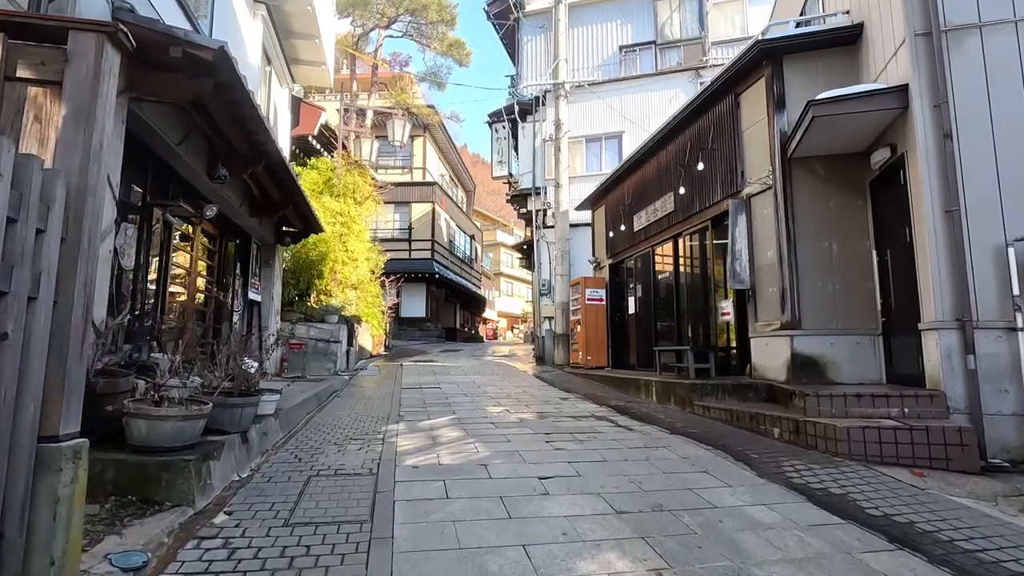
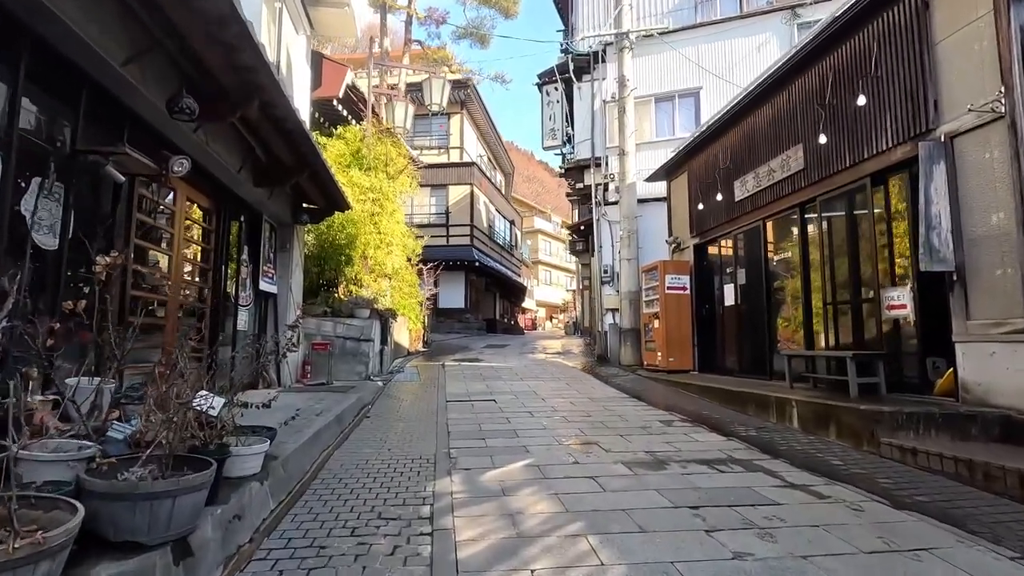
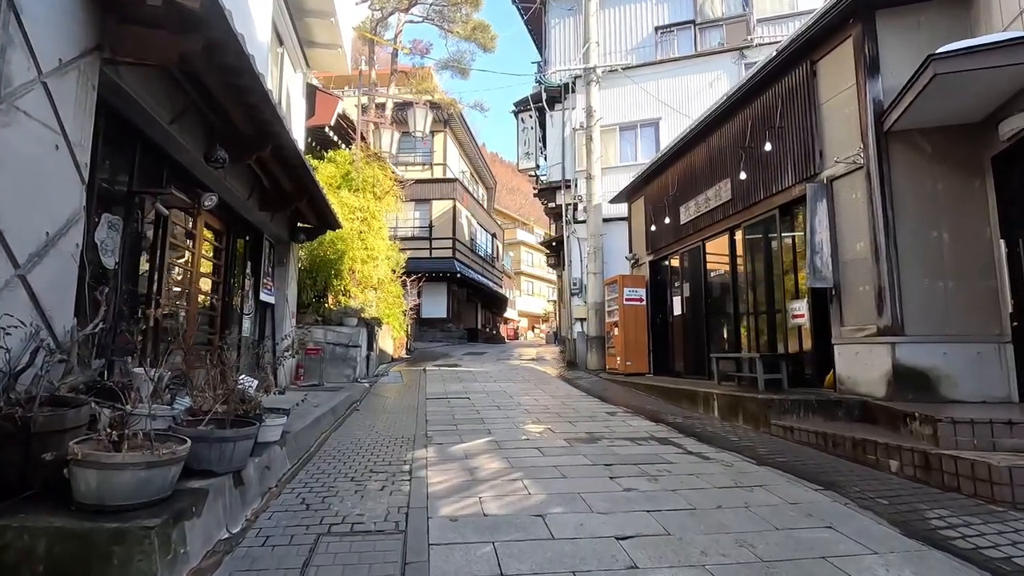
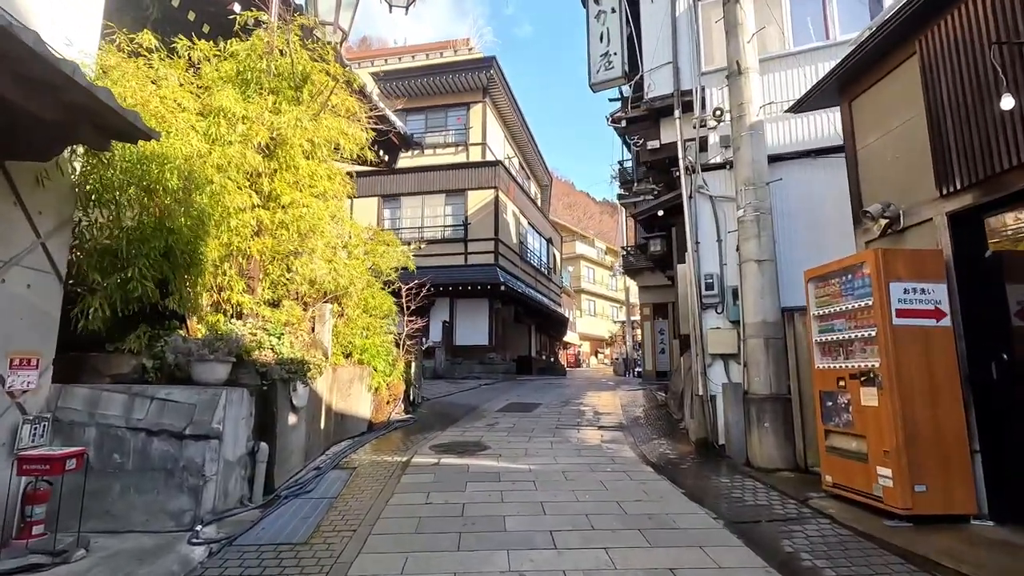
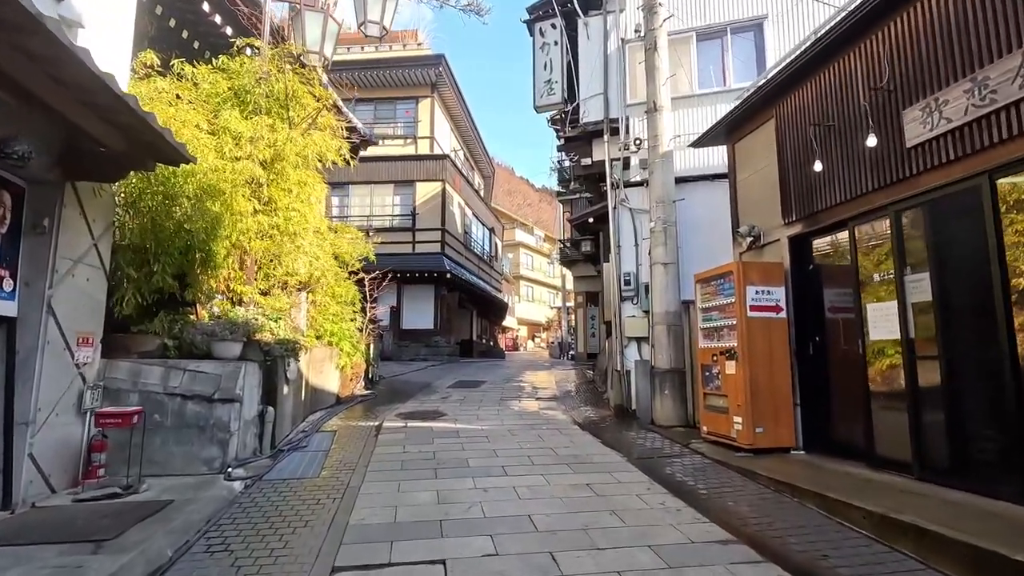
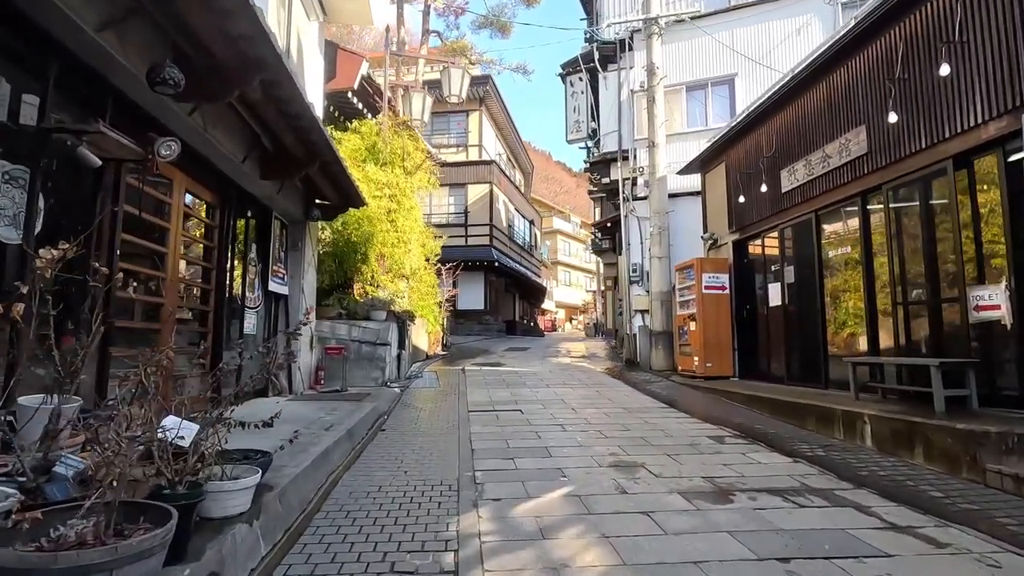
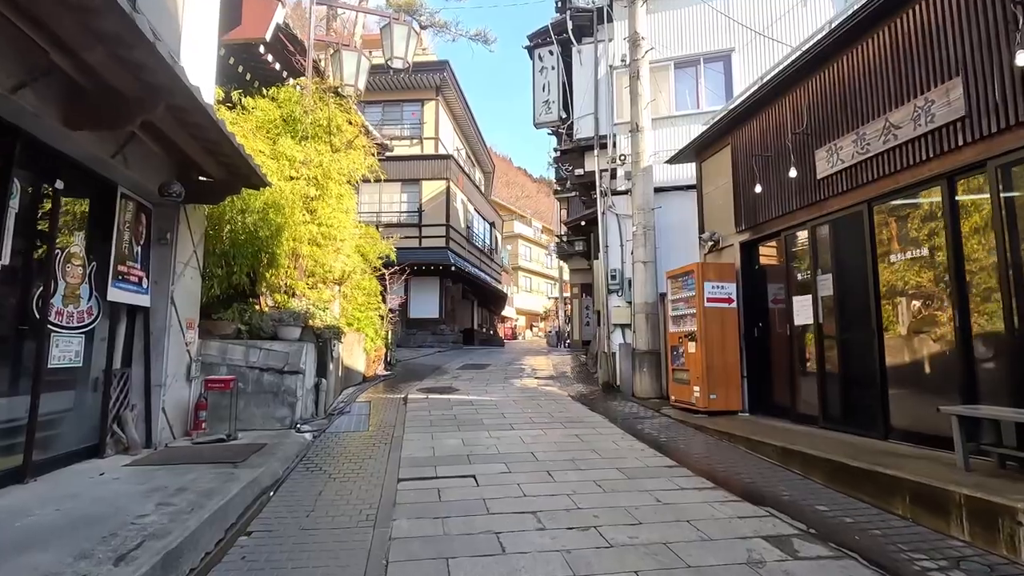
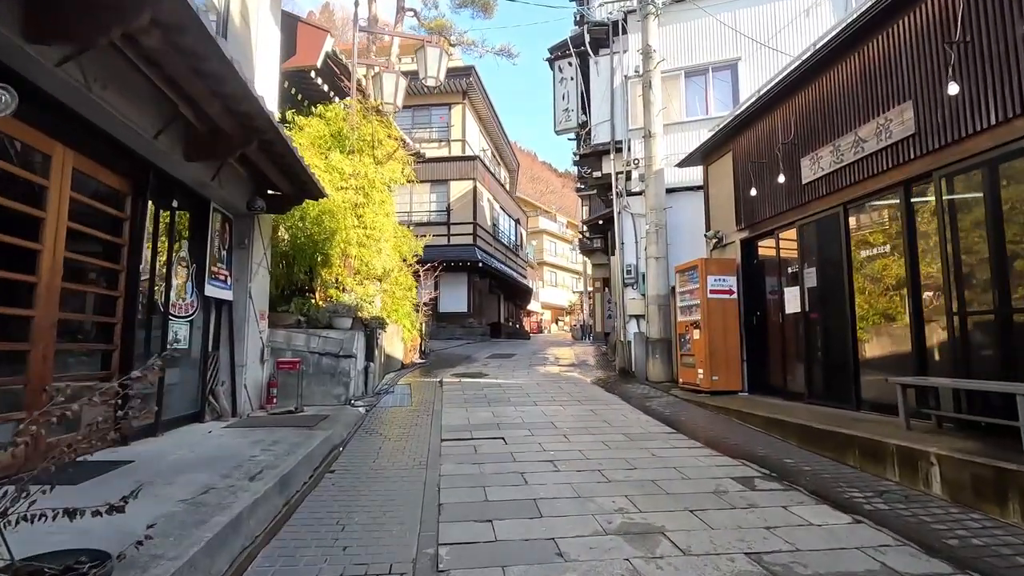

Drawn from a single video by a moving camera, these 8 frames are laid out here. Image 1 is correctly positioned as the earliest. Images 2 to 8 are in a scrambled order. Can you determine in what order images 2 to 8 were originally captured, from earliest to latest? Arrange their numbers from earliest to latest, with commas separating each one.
3, 2, 6, 8, 7, 5, 4
